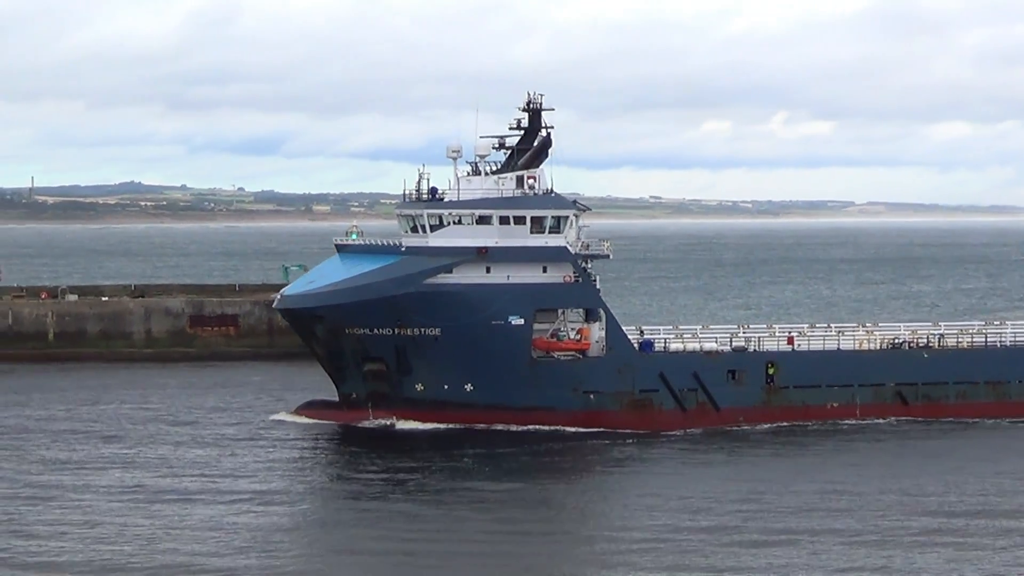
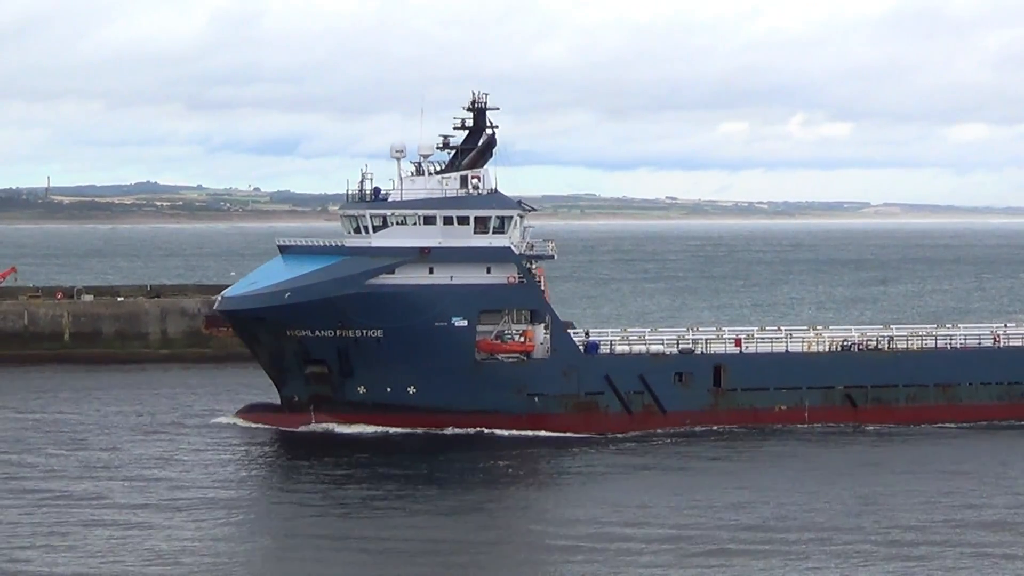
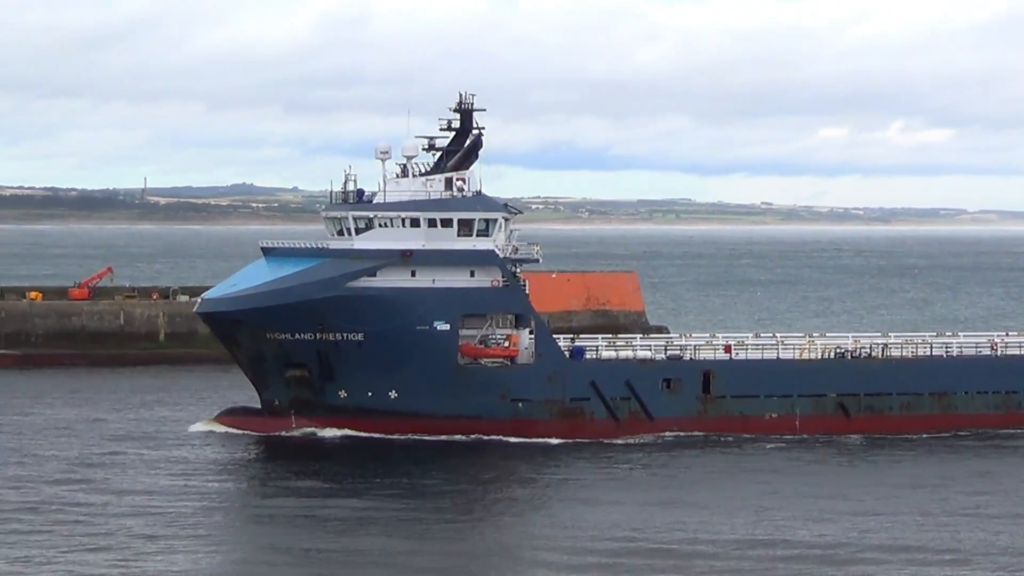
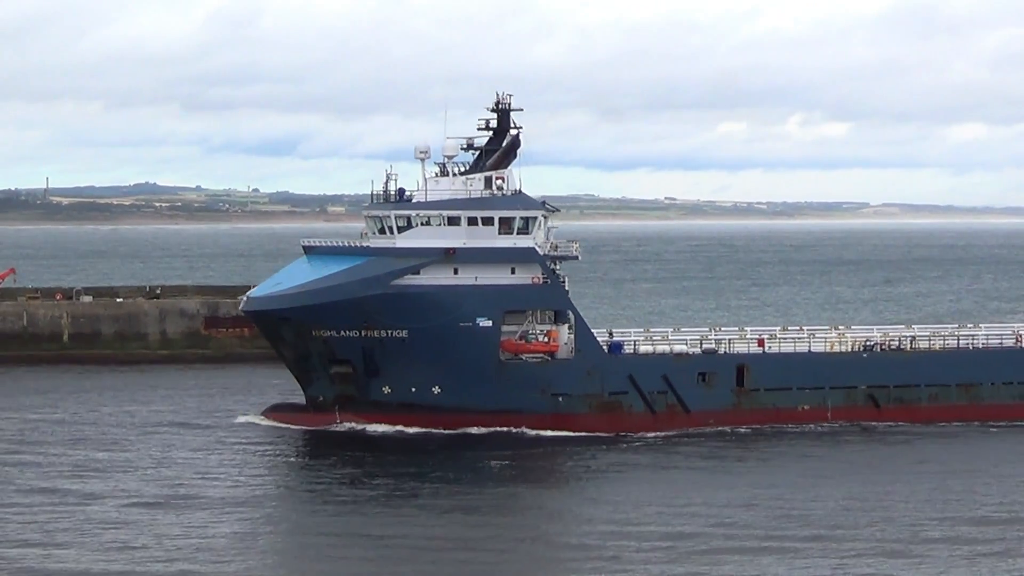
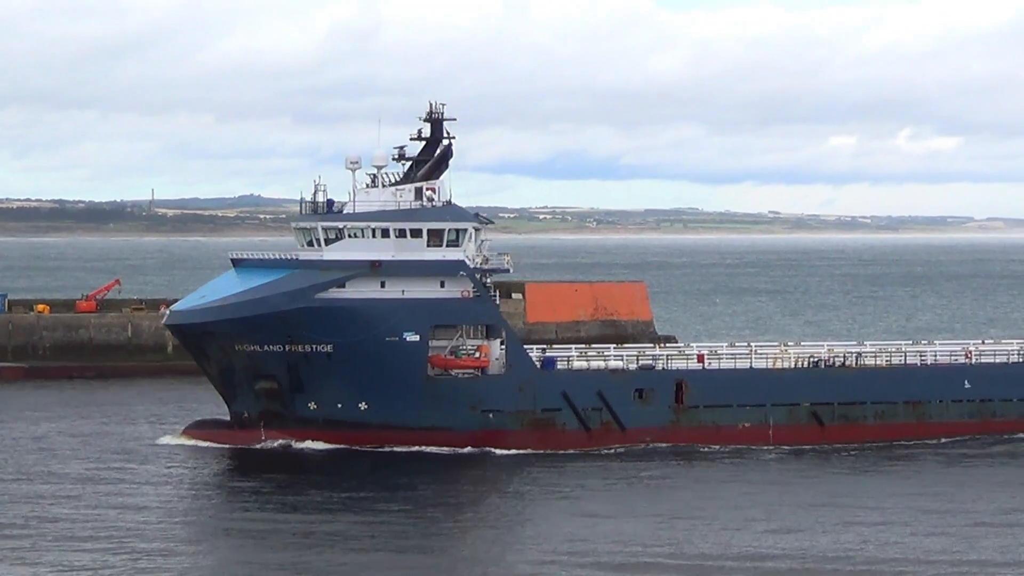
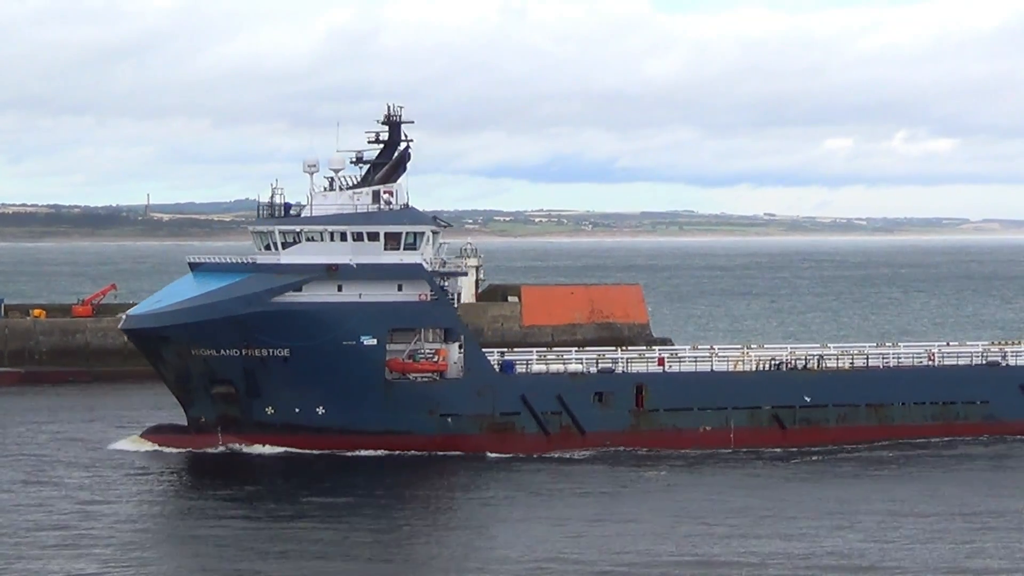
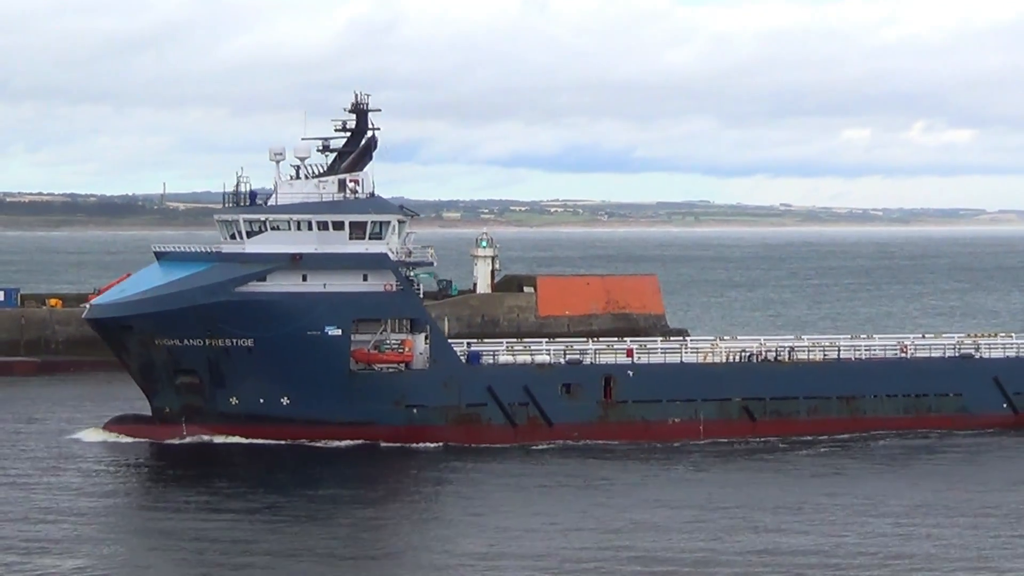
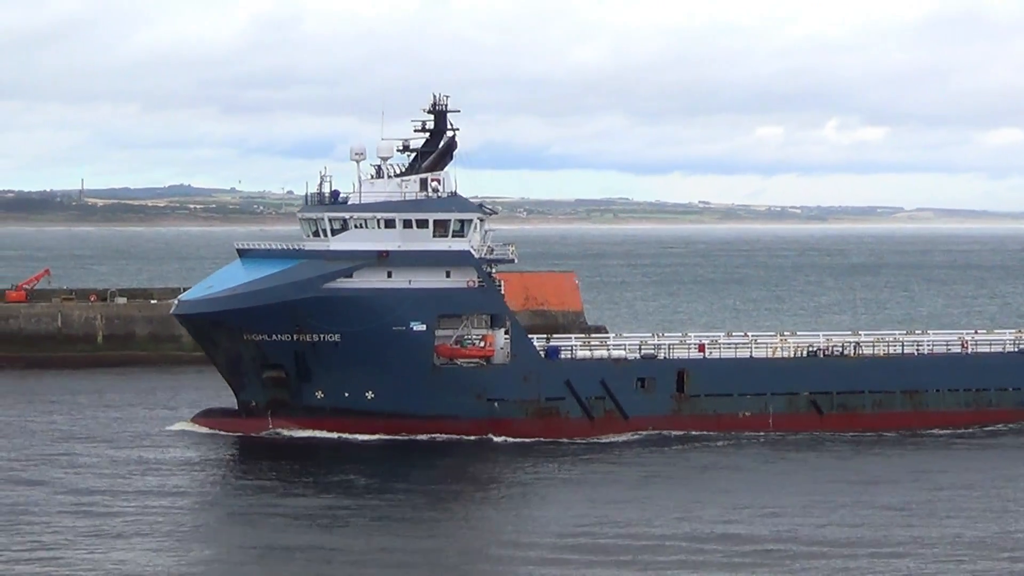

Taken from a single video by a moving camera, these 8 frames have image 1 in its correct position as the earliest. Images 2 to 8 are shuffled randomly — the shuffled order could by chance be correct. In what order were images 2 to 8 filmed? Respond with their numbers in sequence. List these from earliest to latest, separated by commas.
4, 2, 8, 3, 5, 6, 7
